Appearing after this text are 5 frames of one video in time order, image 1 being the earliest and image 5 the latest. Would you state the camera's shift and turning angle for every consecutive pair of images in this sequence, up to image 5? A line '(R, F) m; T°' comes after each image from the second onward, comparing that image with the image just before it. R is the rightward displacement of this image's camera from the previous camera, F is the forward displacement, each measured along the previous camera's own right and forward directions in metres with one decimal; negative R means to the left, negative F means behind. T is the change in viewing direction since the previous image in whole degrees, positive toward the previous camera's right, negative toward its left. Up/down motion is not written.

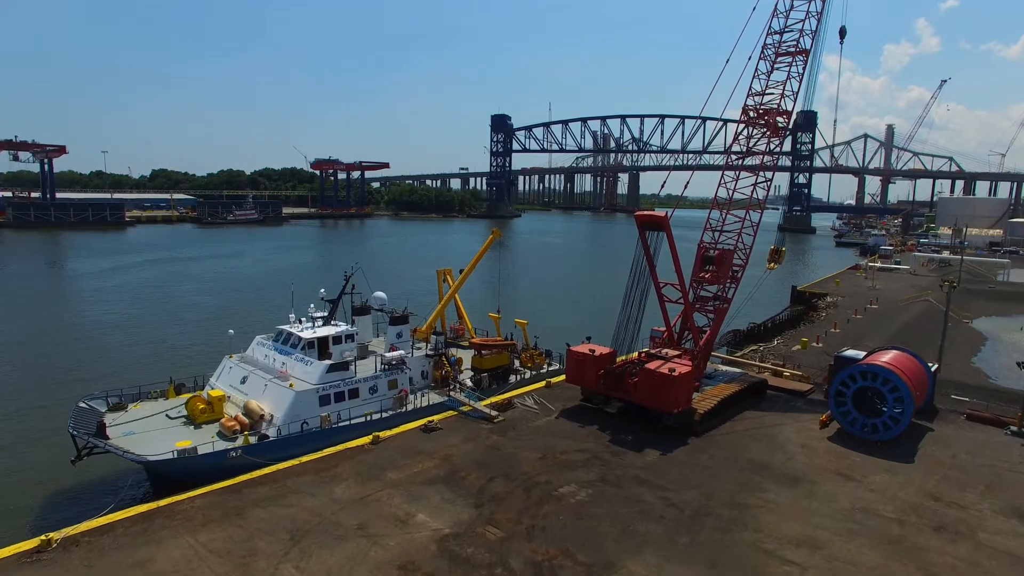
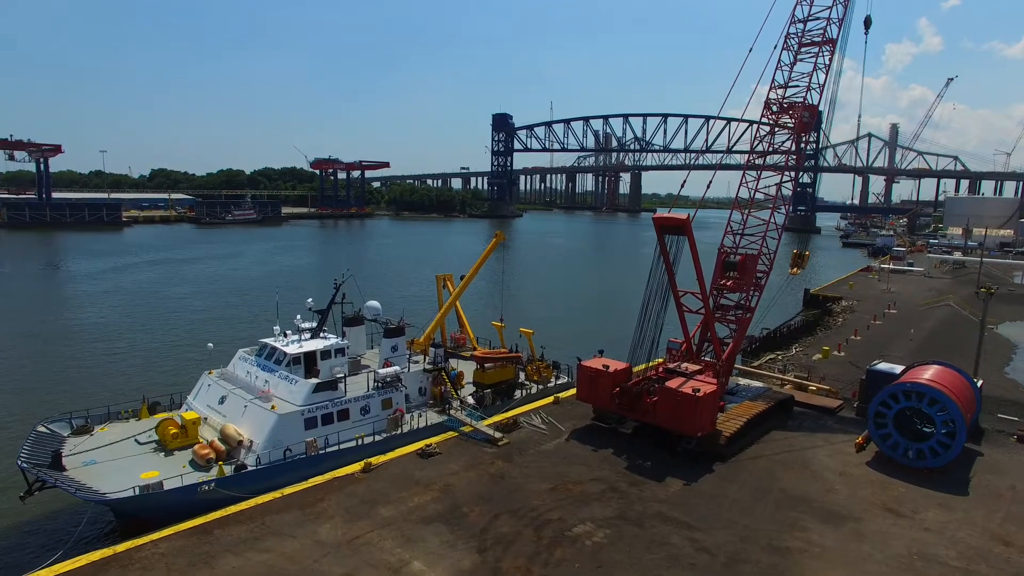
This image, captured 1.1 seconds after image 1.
(-0.1, +1.4) m; 0°
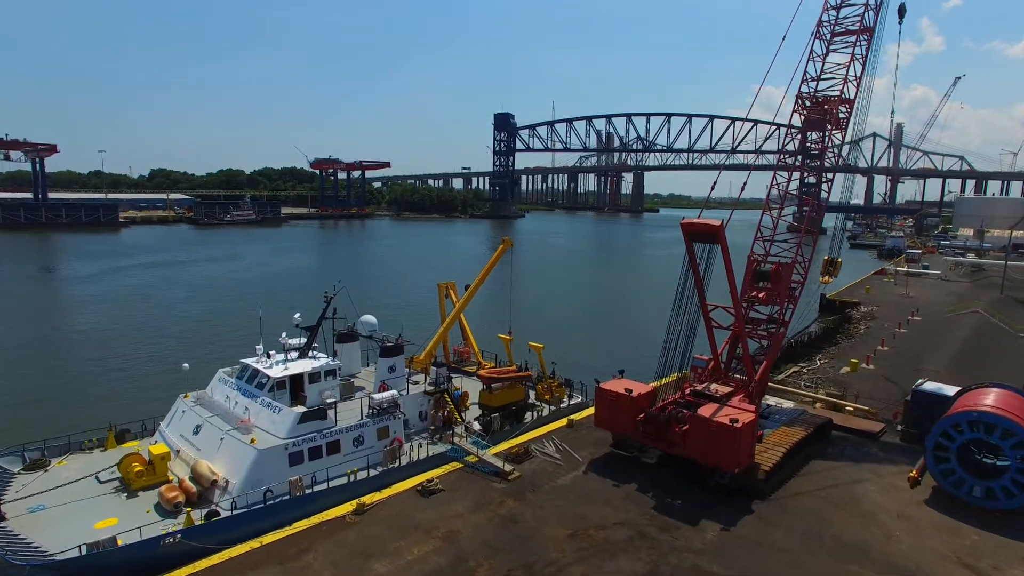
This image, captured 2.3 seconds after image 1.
(-0.2, +1.6) m; 0°
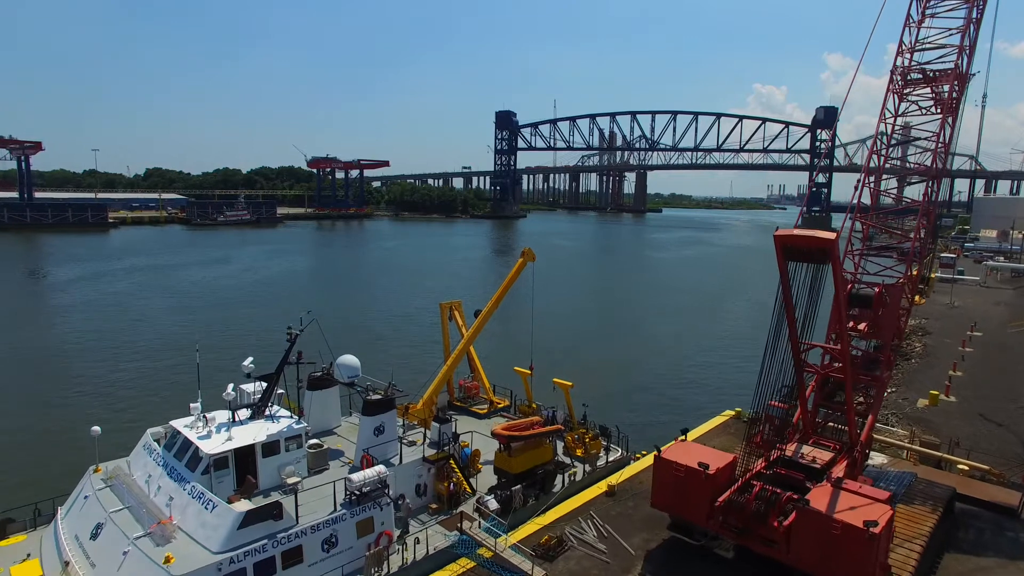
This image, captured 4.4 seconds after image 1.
(-0.4, +3.6) m; 0°
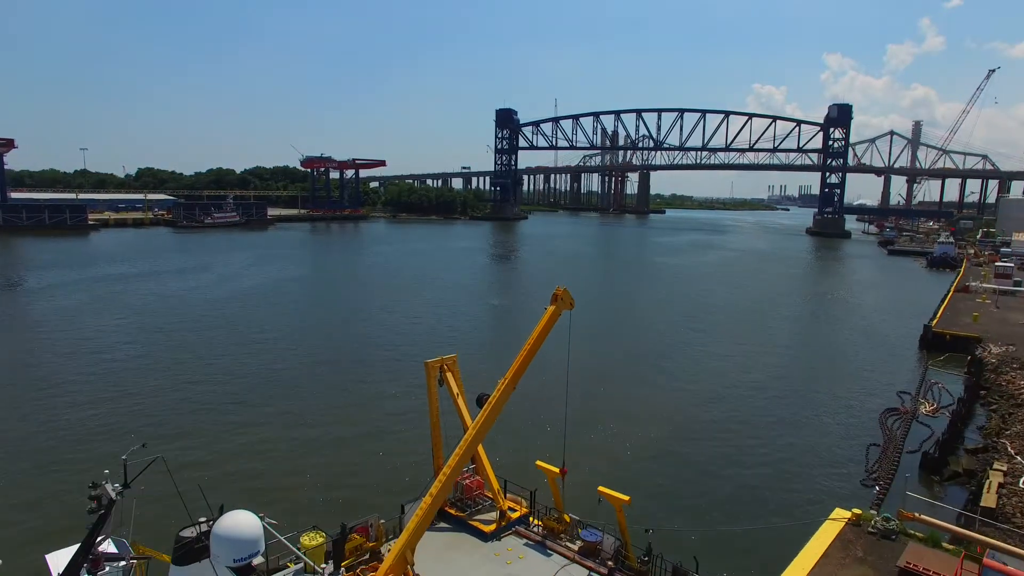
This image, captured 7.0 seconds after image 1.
(-0.3, +5.3) m; 0°
